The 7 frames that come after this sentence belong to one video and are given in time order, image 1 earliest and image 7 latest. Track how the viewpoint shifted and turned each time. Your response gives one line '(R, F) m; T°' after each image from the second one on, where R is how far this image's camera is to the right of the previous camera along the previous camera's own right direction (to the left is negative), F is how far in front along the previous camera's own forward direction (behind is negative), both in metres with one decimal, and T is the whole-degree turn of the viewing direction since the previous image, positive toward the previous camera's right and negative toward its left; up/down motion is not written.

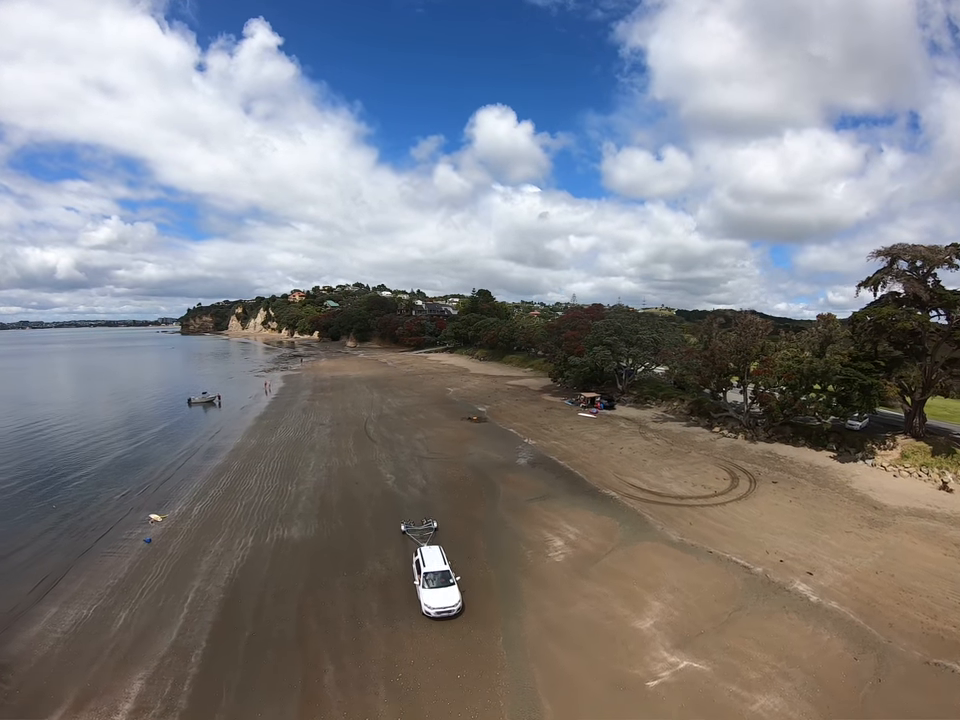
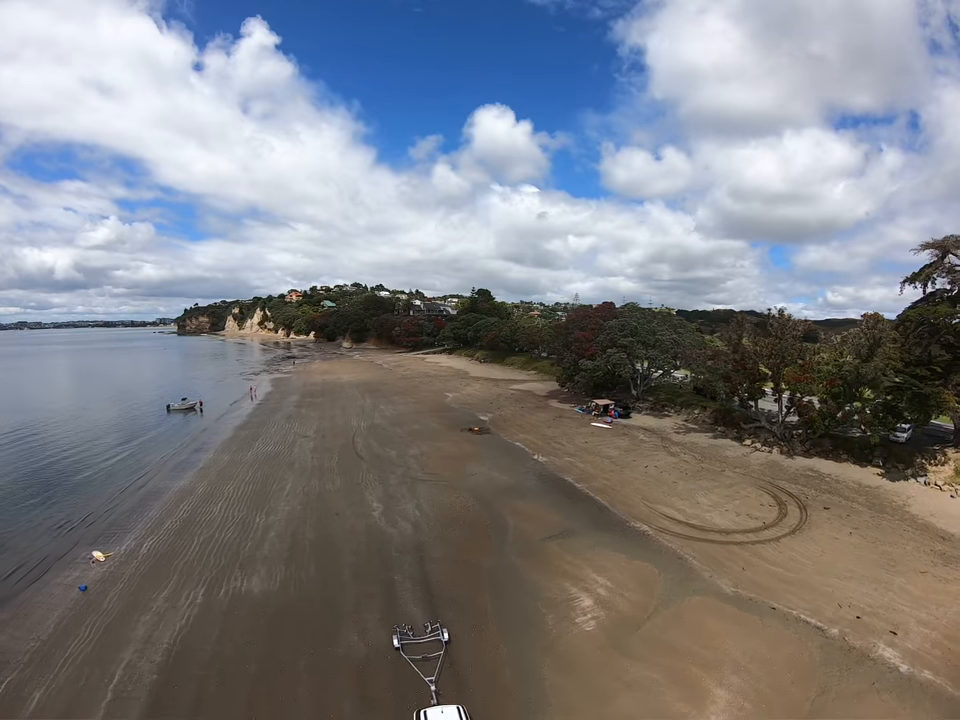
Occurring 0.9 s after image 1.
(-0.2, +3.2) m; 0°
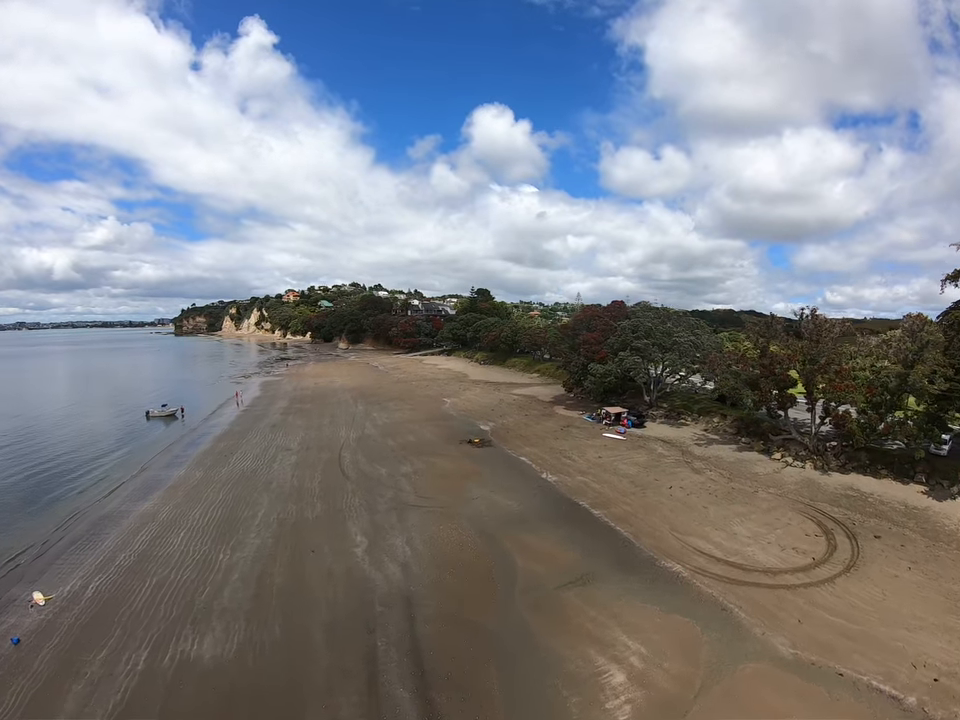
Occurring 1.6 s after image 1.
(-0.1, +2.5) m; 0°
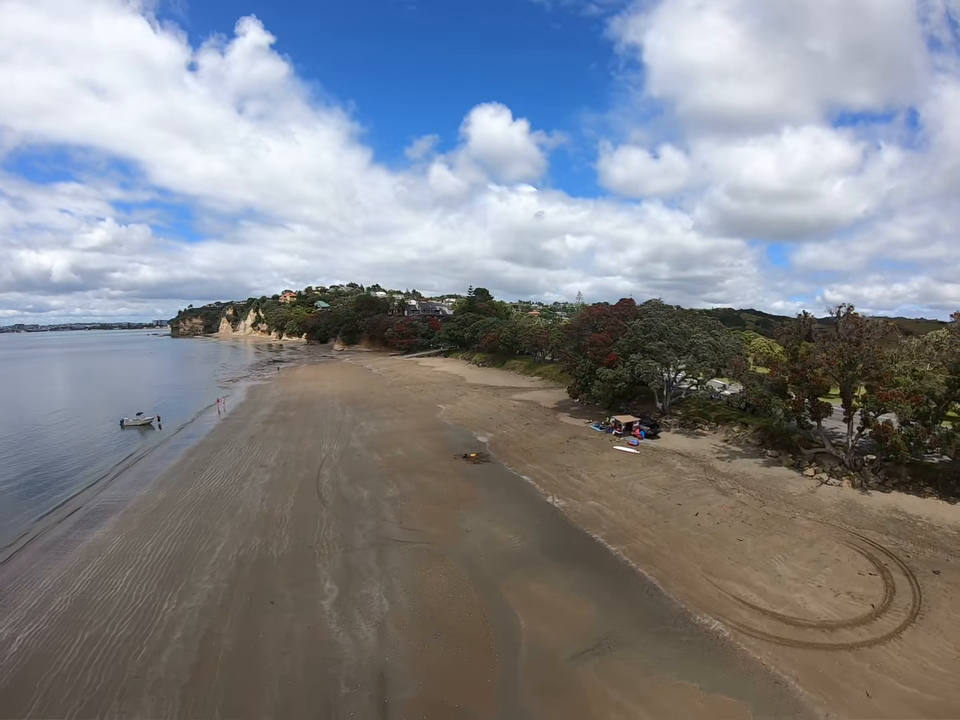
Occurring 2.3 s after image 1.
(+0.1, +2.5) m; 0°
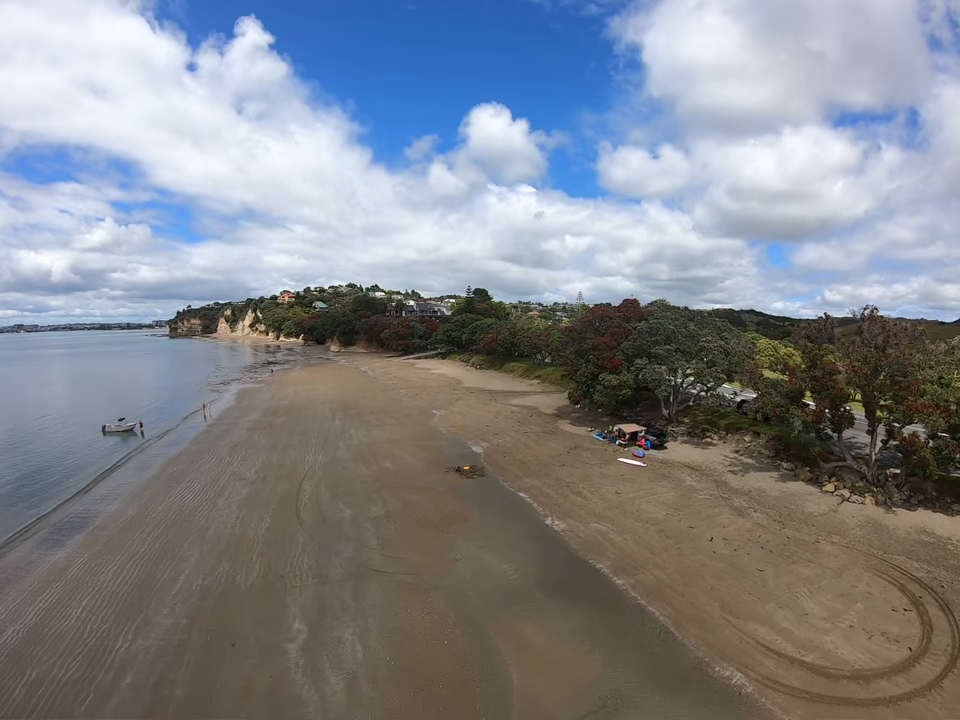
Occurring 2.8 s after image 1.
(+0.3, +1.5) m; 0°
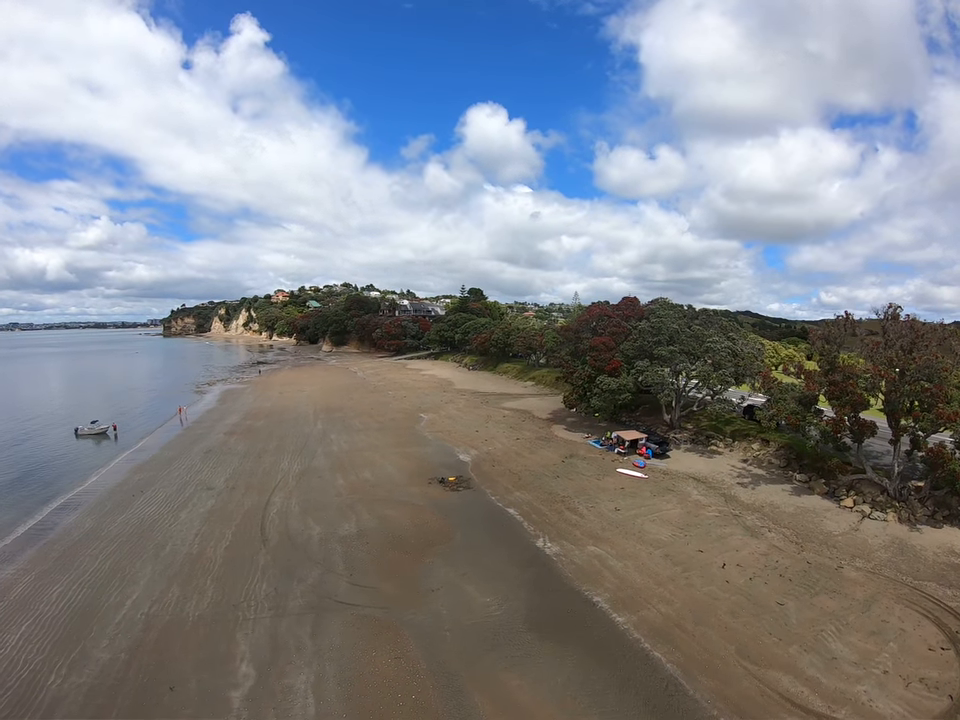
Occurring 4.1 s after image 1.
(+0.4, +1.7) m; 0°
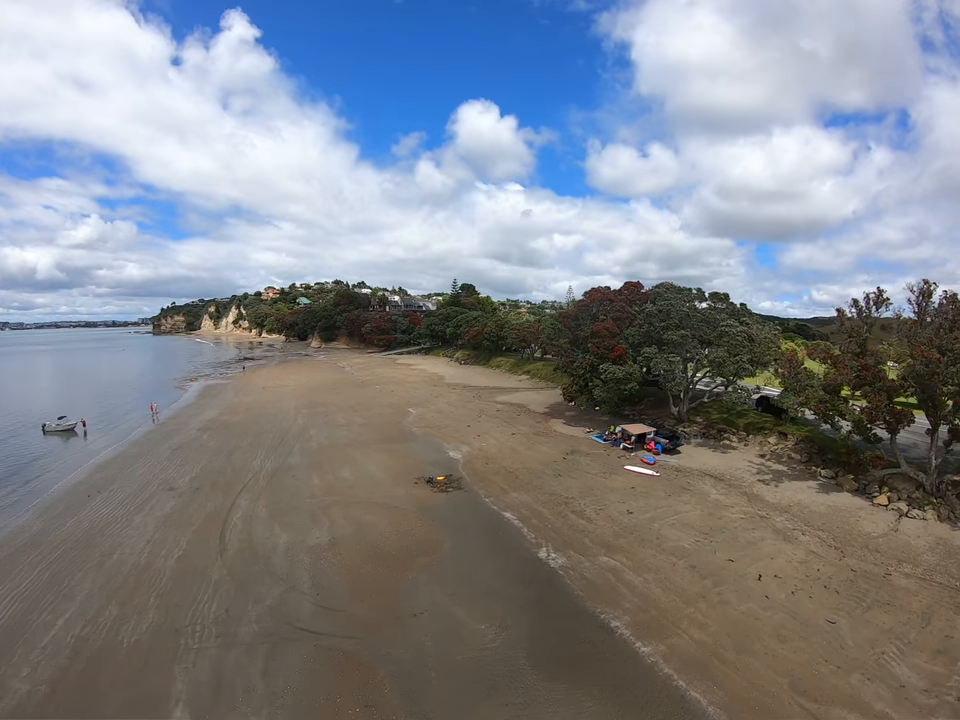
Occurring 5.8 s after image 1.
(0.0, +1.9) m; +1°
